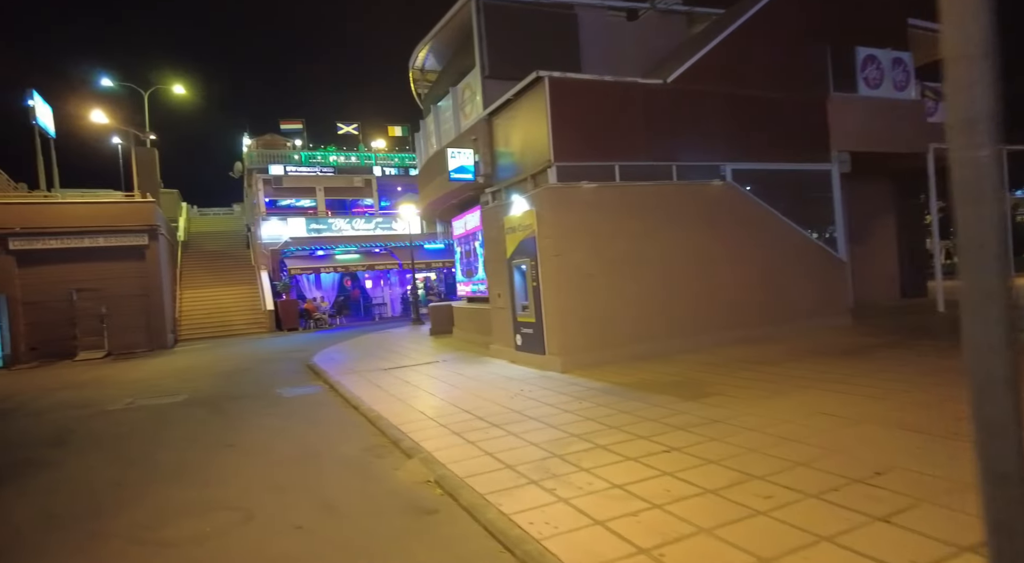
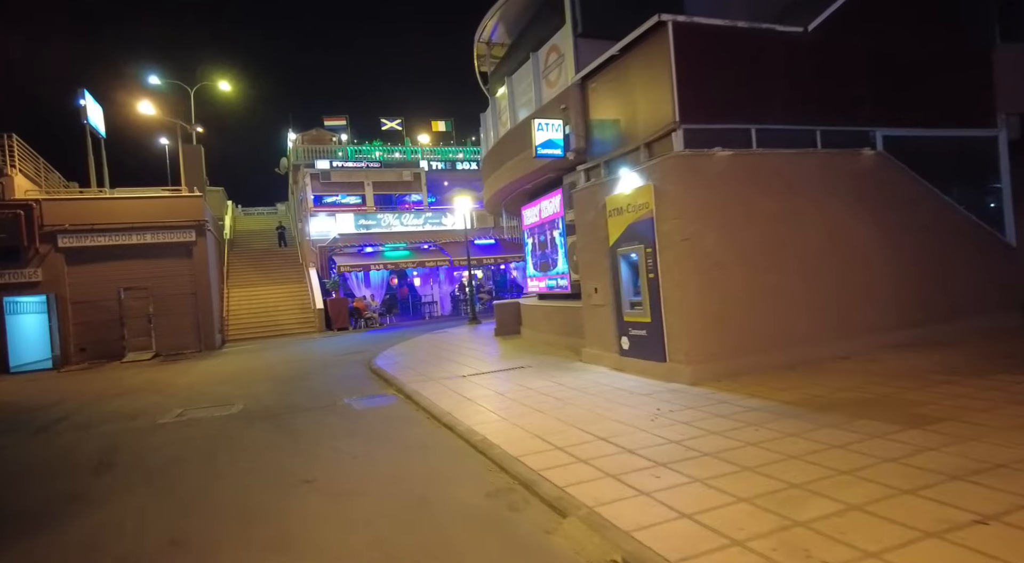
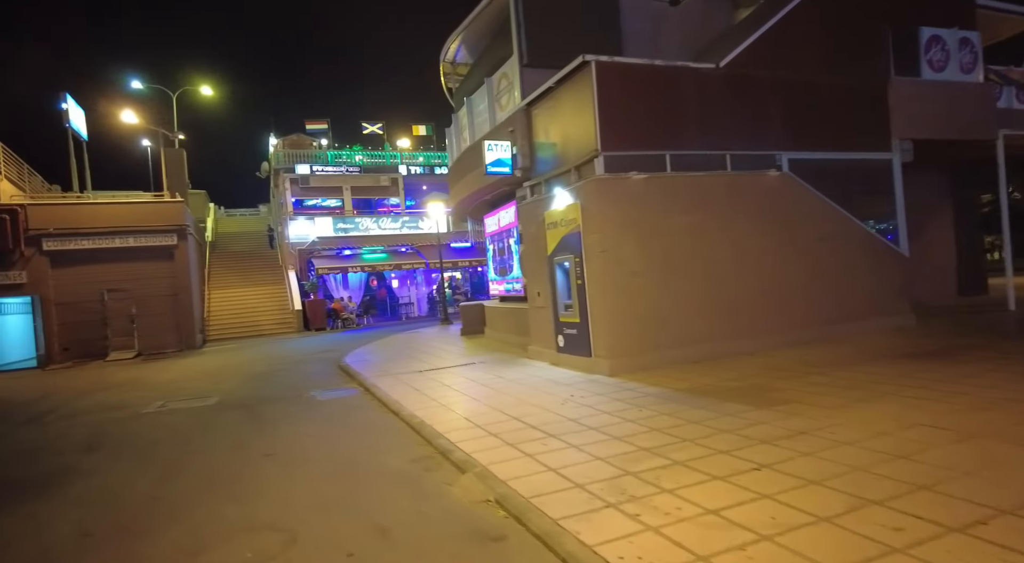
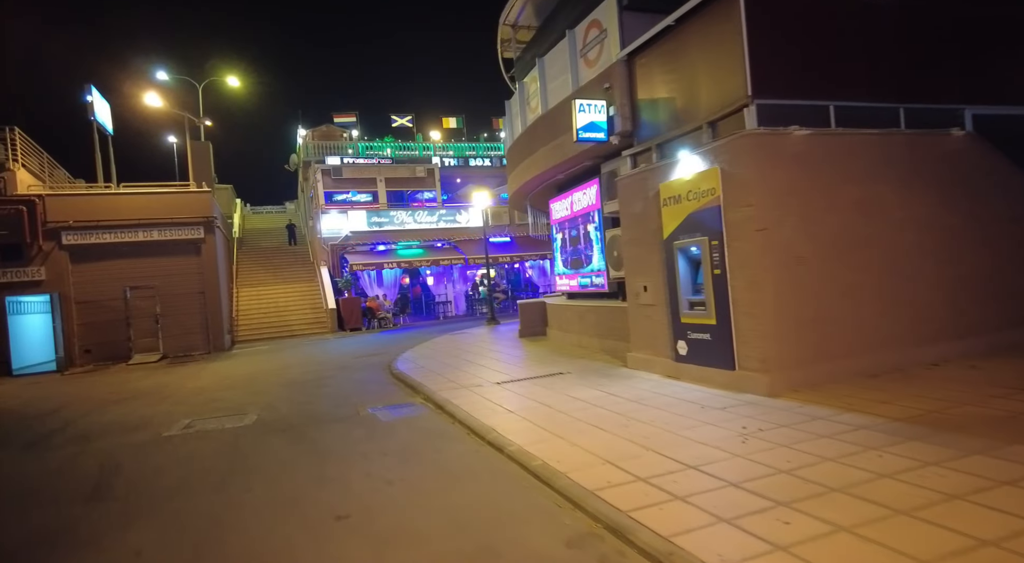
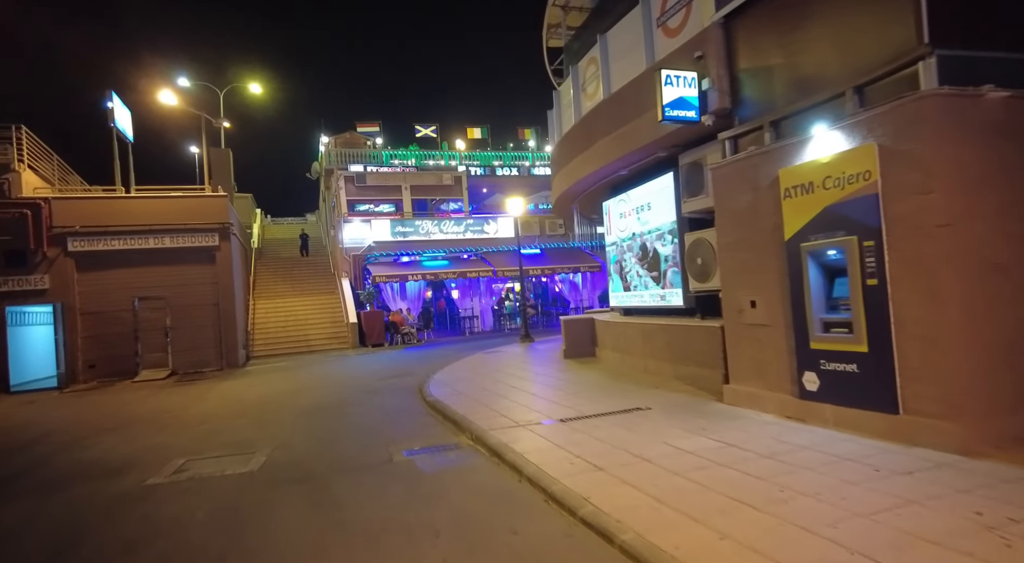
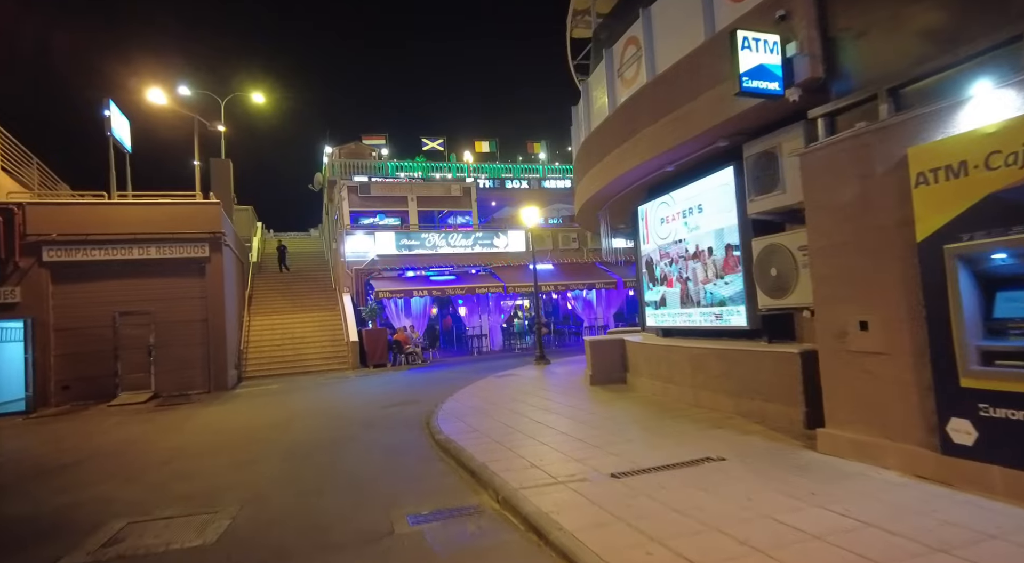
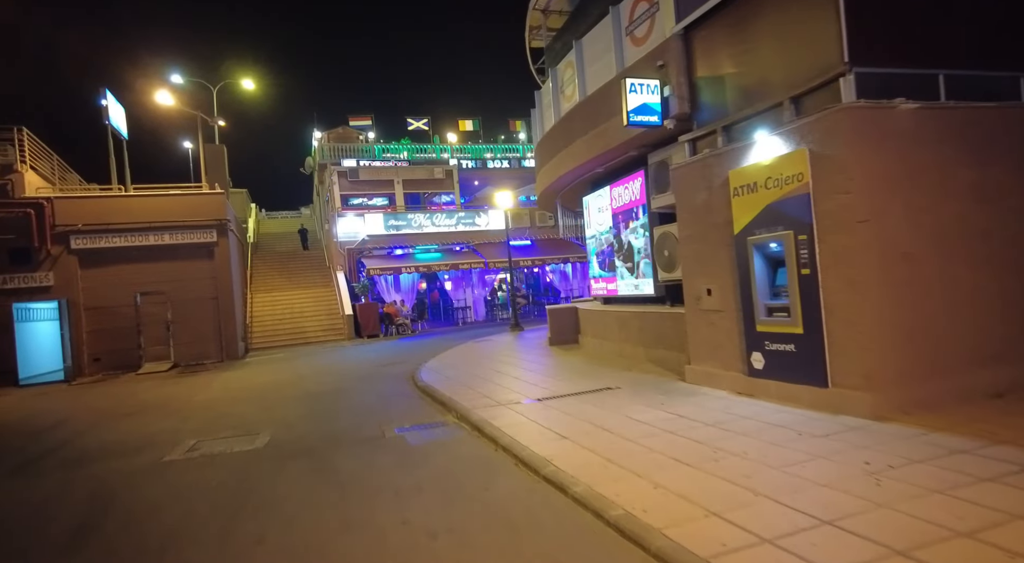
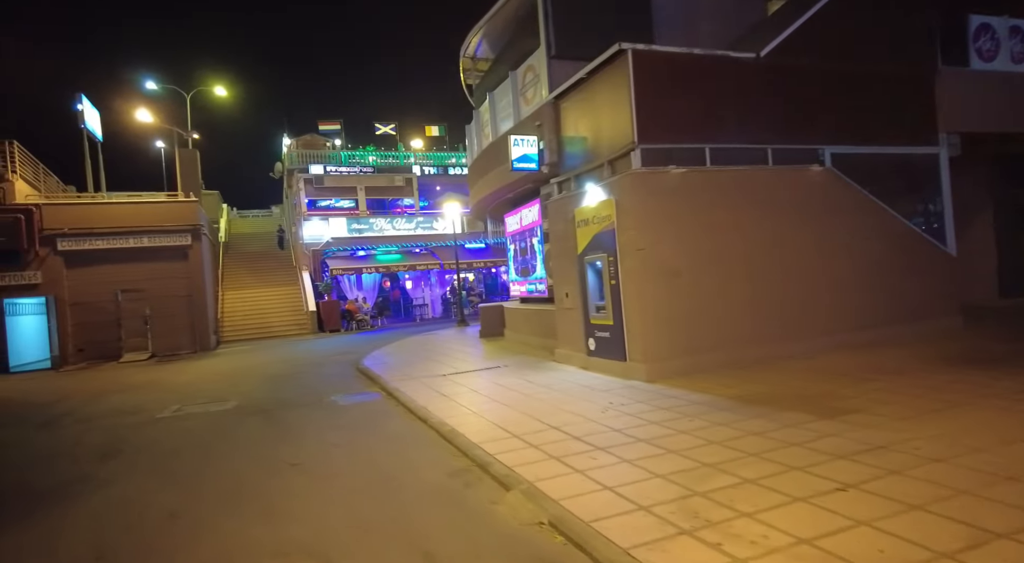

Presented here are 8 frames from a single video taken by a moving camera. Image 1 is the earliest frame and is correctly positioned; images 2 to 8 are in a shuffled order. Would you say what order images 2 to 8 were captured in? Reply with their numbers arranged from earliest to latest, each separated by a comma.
3, 8, 2, 4, 7, 5, 6
